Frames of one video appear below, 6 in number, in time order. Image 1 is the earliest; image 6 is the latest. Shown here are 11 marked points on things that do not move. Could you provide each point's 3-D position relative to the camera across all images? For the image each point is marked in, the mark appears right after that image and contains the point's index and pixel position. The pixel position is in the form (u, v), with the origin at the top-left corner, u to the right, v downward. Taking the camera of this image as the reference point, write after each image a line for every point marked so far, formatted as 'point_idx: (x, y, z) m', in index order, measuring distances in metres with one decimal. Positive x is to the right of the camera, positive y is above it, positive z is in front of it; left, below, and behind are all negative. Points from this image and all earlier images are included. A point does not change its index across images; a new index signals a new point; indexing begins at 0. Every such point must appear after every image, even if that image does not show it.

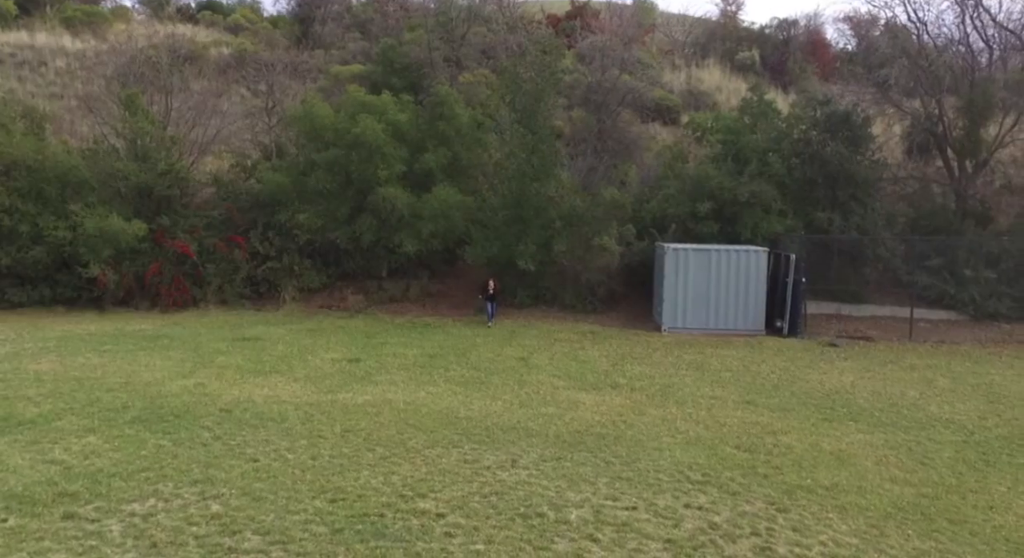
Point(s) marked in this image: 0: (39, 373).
0: (-7.3, -1.4, +13.0) m
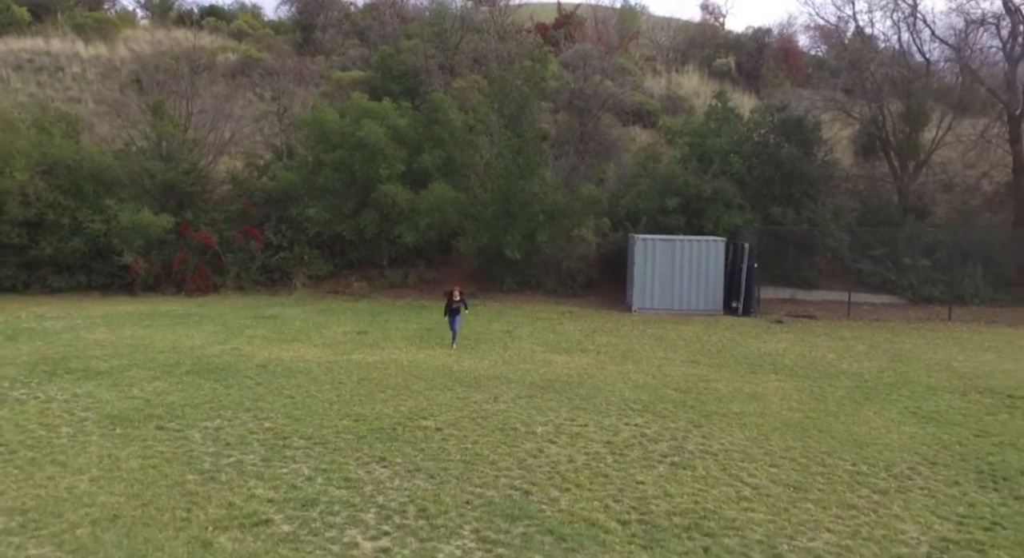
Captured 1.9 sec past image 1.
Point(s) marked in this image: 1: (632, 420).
0: (-7.5, -1.1, +15.4) m
1: (+1.5, -1.7, +10.3) m
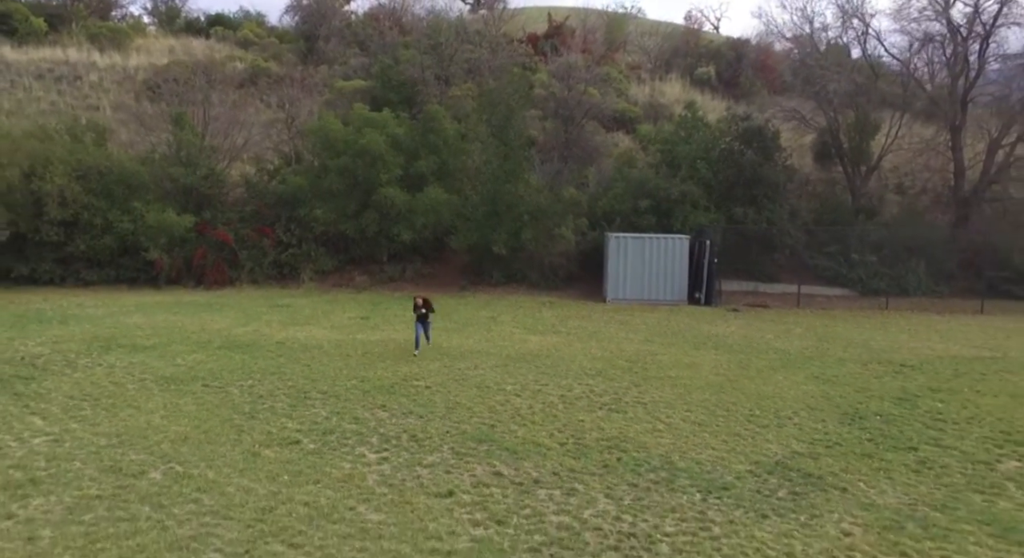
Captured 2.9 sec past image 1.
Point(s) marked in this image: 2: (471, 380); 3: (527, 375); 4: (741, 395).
0: (-7.9, -1.0, +17.8) m
1: (+1.1, -1.5, +12.7) m
2: (-0.6, -1.5, +12.6) m
3: (+0.2, -1.5, +13.0) m
4: (+3.2, -1.6, +11.8) m
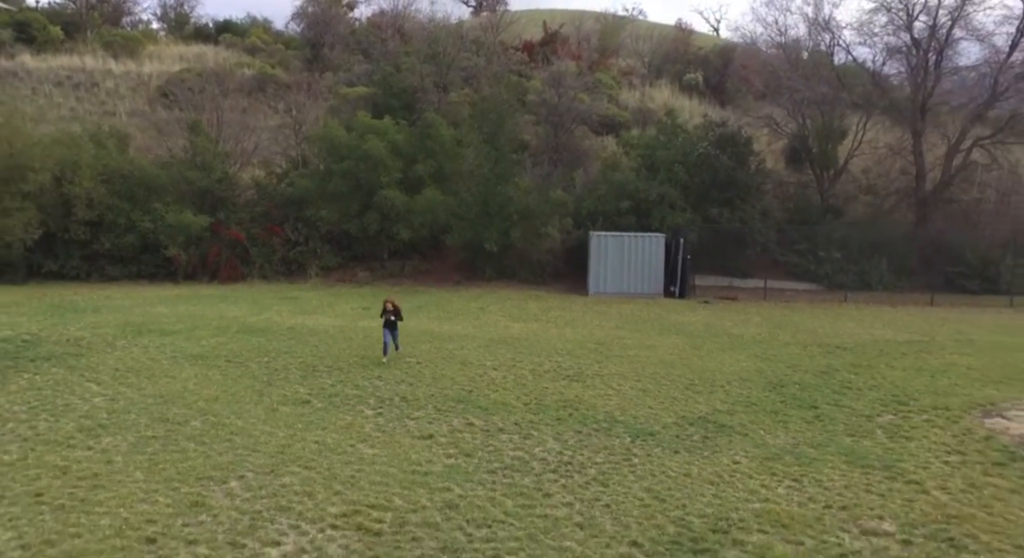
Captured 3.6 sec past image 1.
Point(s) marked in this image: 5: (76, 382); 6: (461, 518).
0: (-8.2, -0.8, +19.9) m
1: (+0.7, -1.4, +14.7) m
2: (-1.0, -1.3, +14.6) m
3: (-0.1, -1.3, +15.0) m
4: (+2.8, -1.5, +13.8) m
5: (-6.2, -1.5, +12.1) m
6: (-0.4, -2.0, +7.1) m
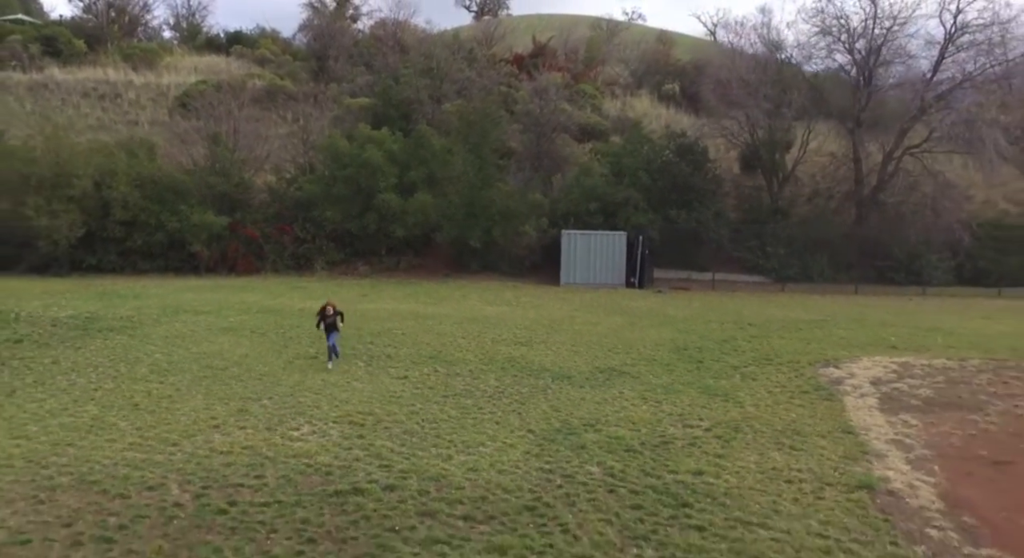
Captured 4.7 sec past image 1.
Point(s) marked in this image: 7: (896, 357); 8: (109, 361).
0: (-8.9, -0.6, +23.5) m
1: (0.0, -1.1, +18.3) m
2: (-1.7, -1.1, +18.2) m
3: (-0.8, -1.1, +18.6) m
4: (+2.1, -1.2, +17.4) m
5: (-7.0, -1.2, +15.7) m
6: (-1.2, -1.7, +10.7) m
7: (+6.8, -1.4, +15.0) m
8: (-6.7, -1.4, +14.0) m
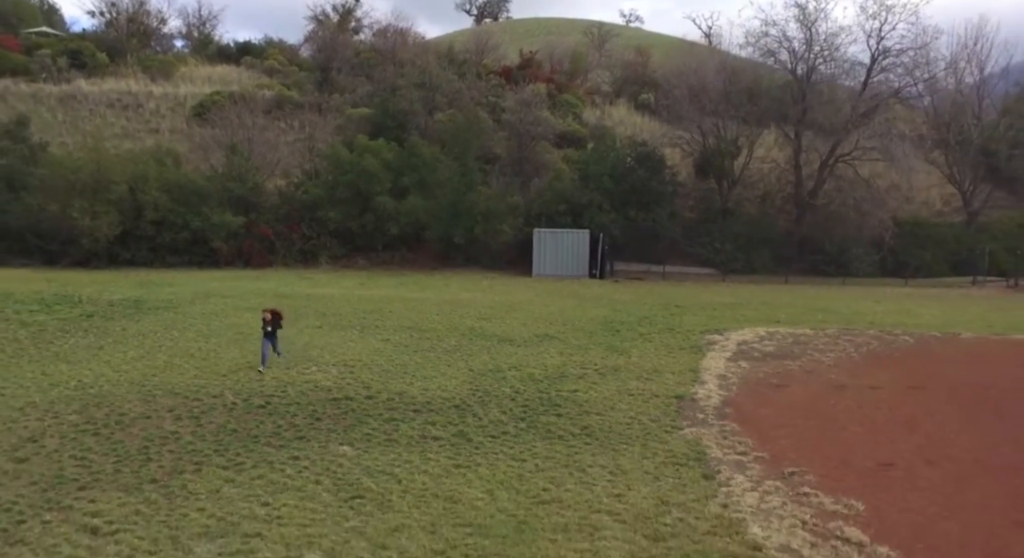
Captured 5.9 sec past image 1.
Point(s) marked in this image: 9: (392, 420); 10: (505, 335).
0: (-9.7, -0.3, +27.8) m
1: (-0.8, -0.8, +22.6) m
2: (-2.5, -0.8, +22.5) m
3: (-1.7, -0.8, +22.9) m
4: (+1.3, -0.9, +21.6) m
5: (-7.8, -1.0, +20.0) m
6: (-2.1, -1.5, +15.0) m
7: (+5.9, -1.1, +19.3) m
8: (-7.5, -1.1, +18.3) m
9: (-1.5, -1.8, +10.9) m
10: (-0.1, -1.2, +18.1) m
